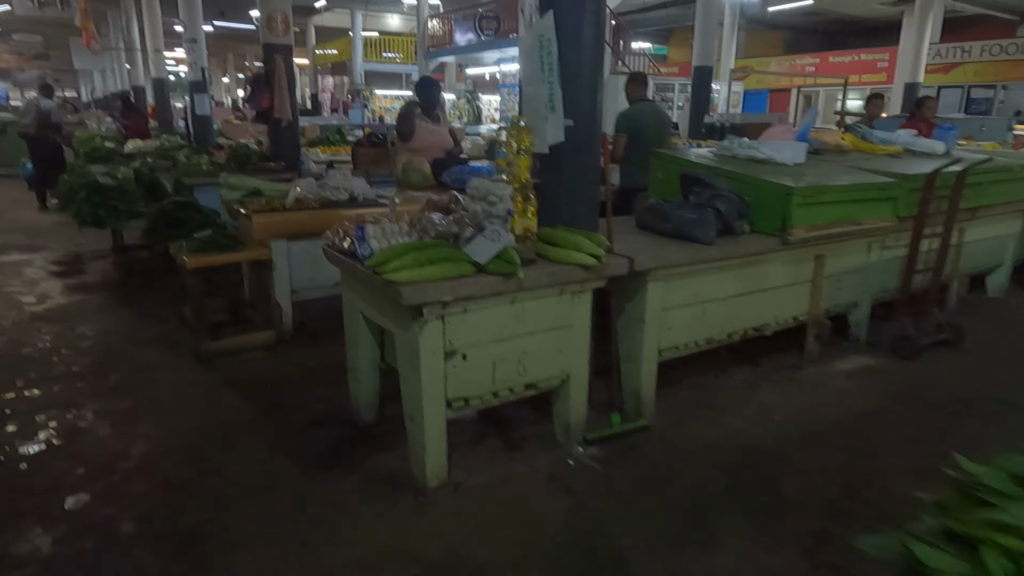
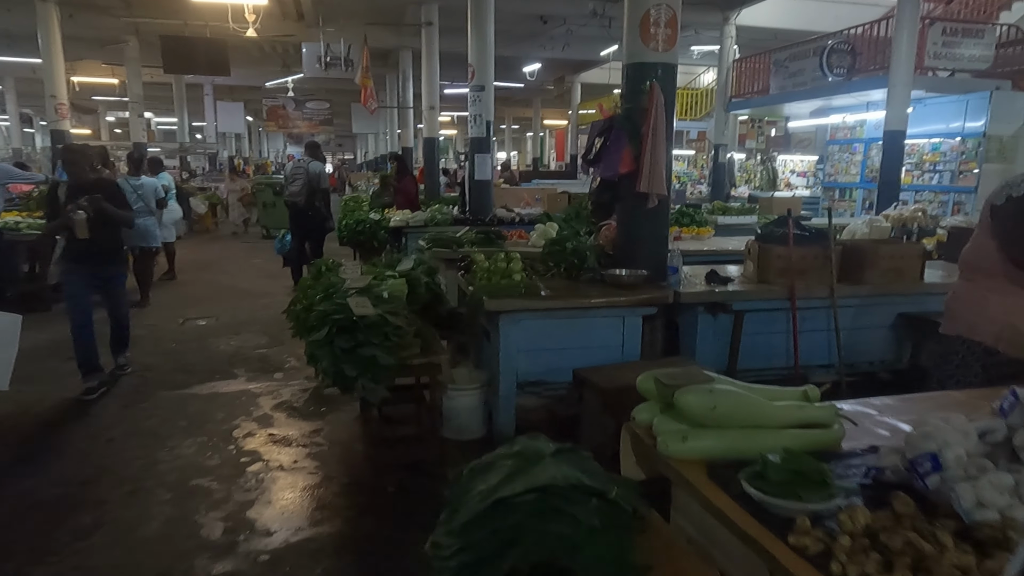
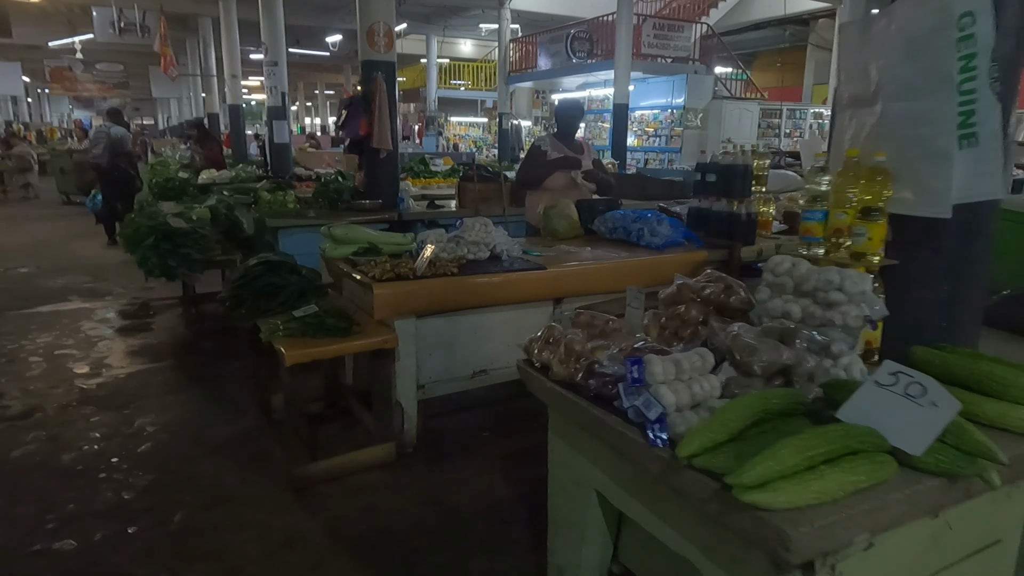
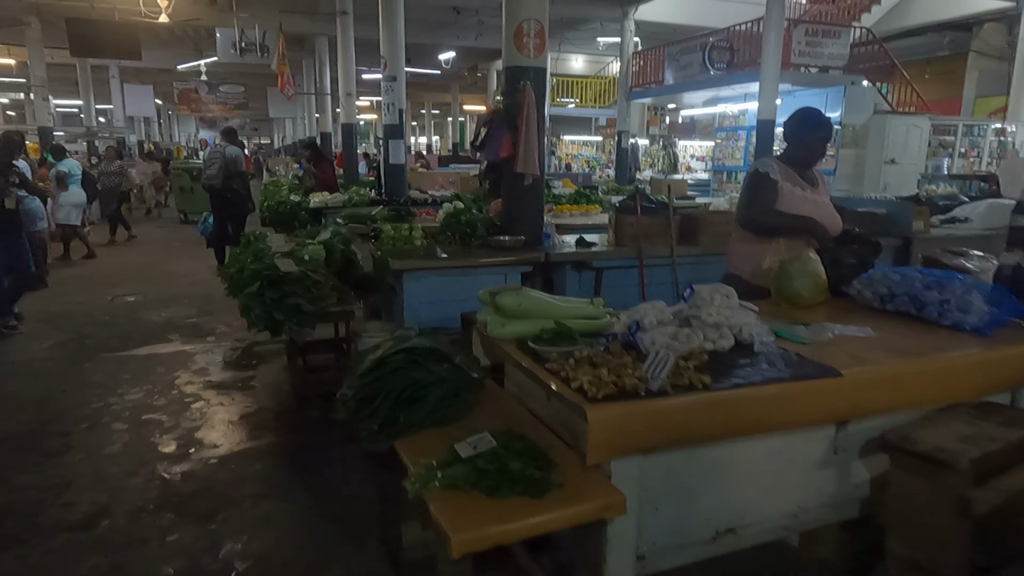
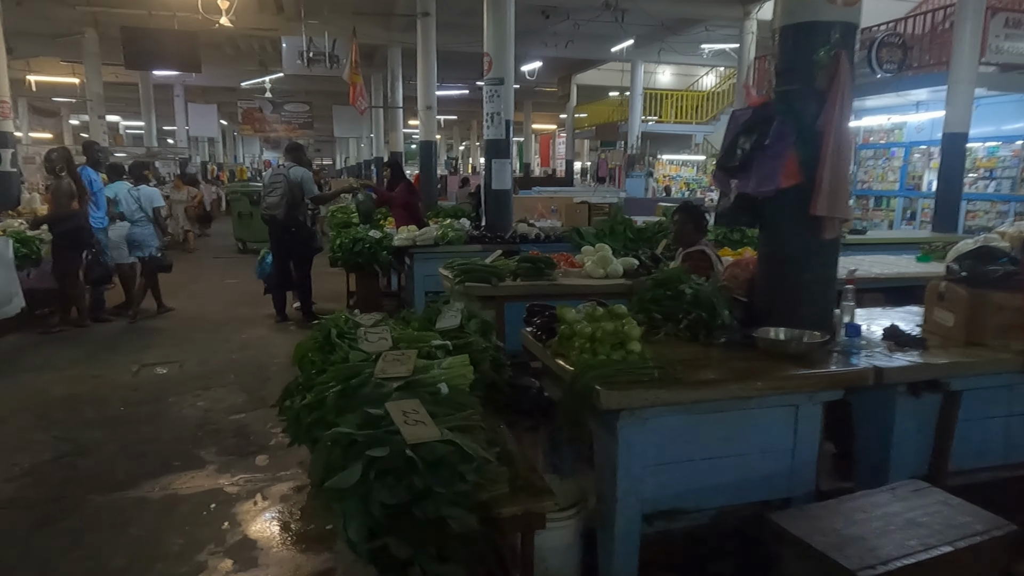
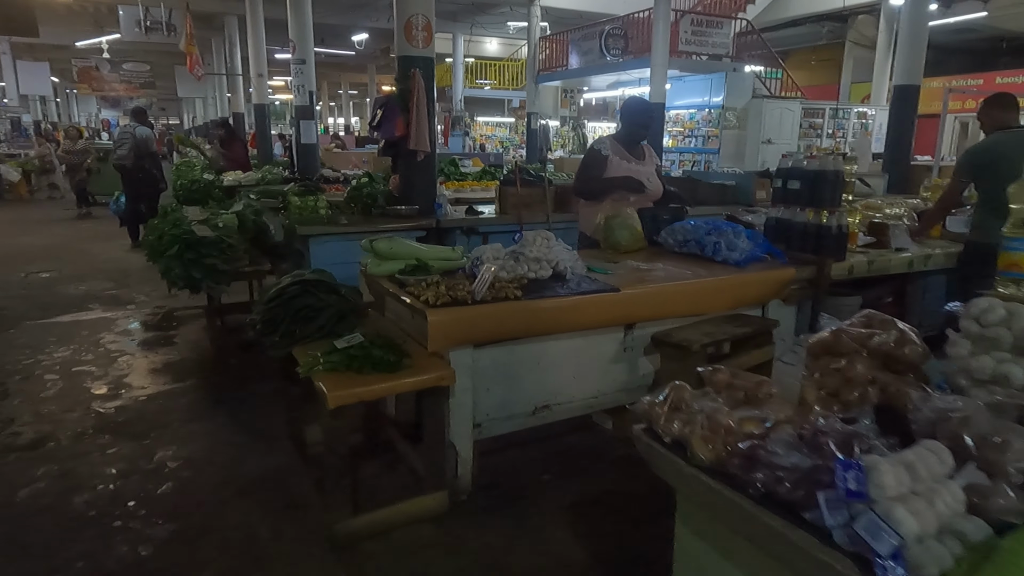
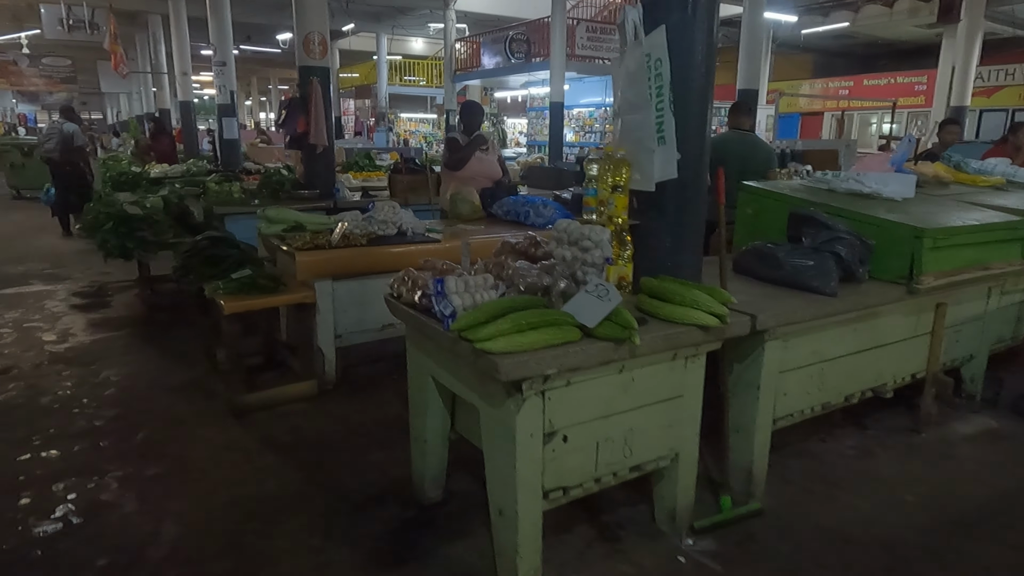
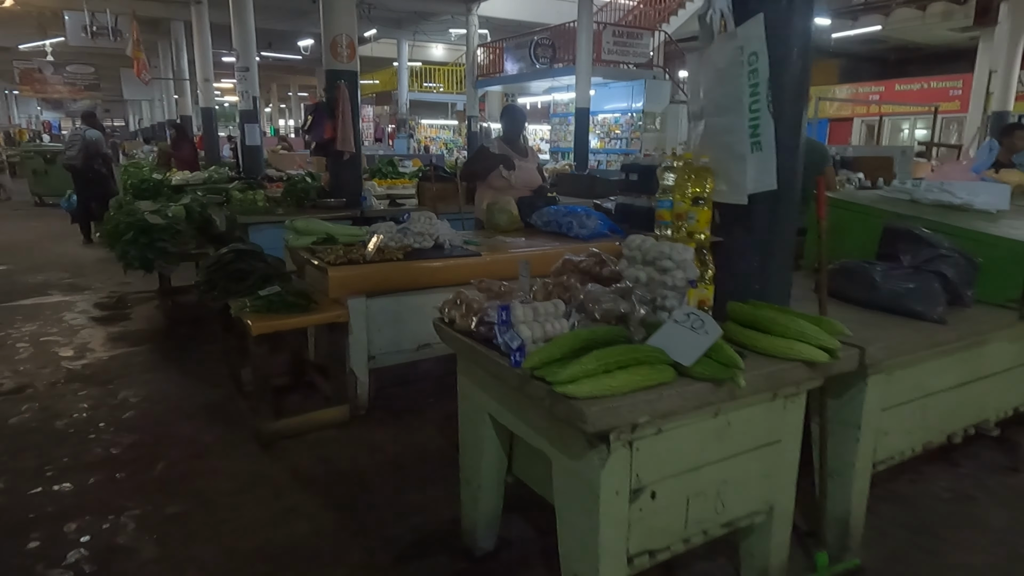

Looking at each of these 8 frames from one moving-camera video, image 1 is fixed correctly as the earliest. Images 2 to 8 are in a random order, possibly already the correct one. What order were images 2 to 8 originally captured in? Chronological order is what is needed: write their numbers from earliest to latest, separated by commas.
7, 8, 3, 6, 4, 2, 5
